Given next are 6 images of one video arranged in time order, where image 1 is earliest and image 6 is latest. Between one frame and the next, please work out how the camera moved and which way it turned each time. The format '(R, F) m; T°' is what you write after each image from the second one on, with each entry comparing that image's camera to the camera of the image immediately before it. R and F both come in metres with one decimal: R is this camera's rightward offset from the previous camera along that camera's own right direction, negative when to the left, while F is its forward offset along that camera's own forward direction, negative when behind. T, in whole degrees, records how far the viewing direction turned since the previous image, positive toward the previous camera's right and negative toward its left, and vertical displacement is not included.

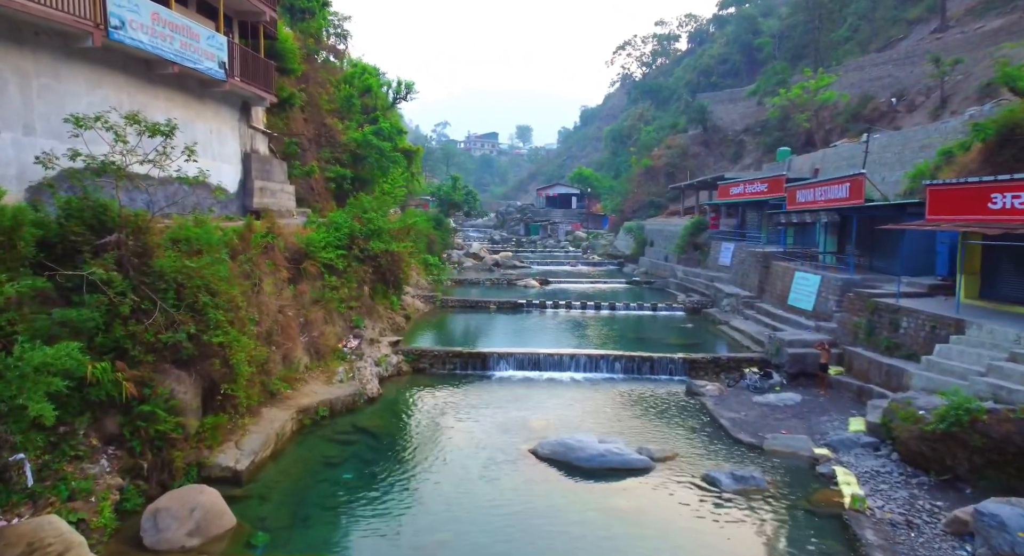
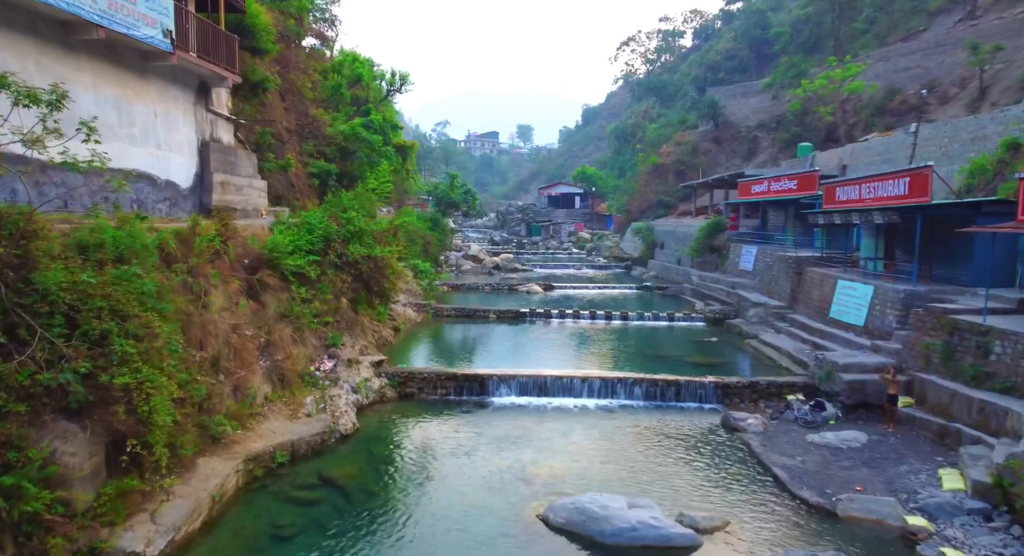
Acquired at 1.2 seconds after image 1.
(-0.1, +2.3) m; 0°
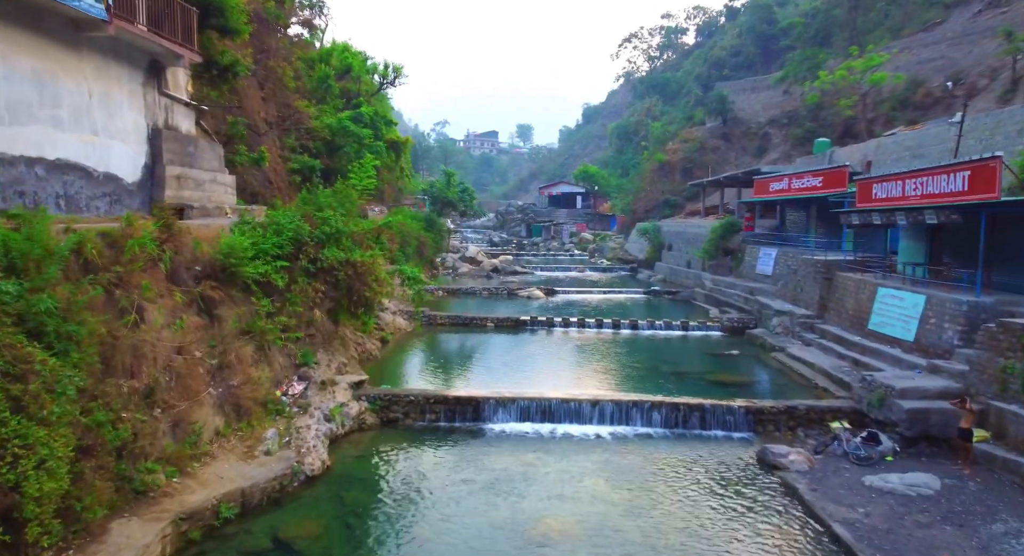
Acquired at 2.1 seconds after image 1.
(0.0, +1.8) m; 0°
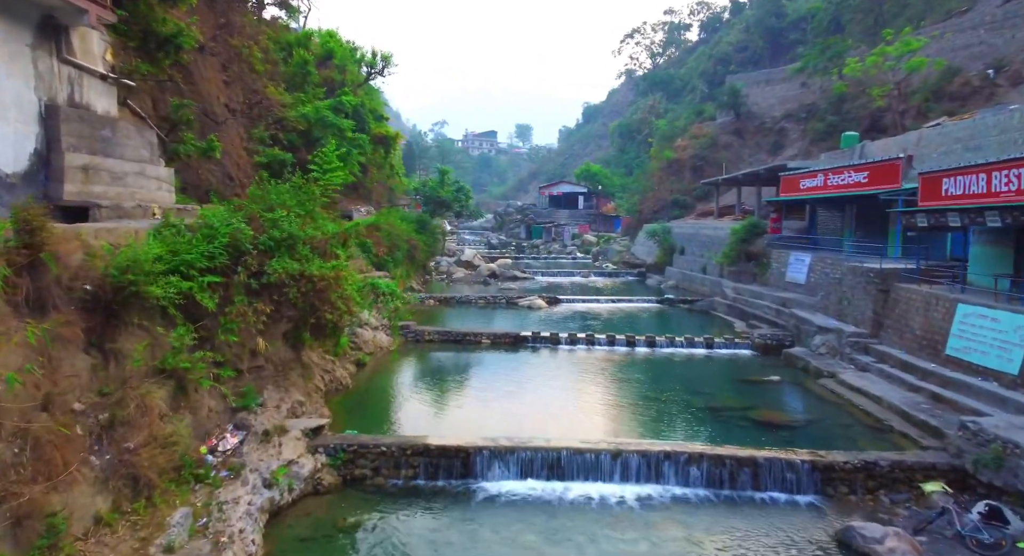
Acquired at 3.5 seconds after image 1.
(0.0, +2.6) m; 0°
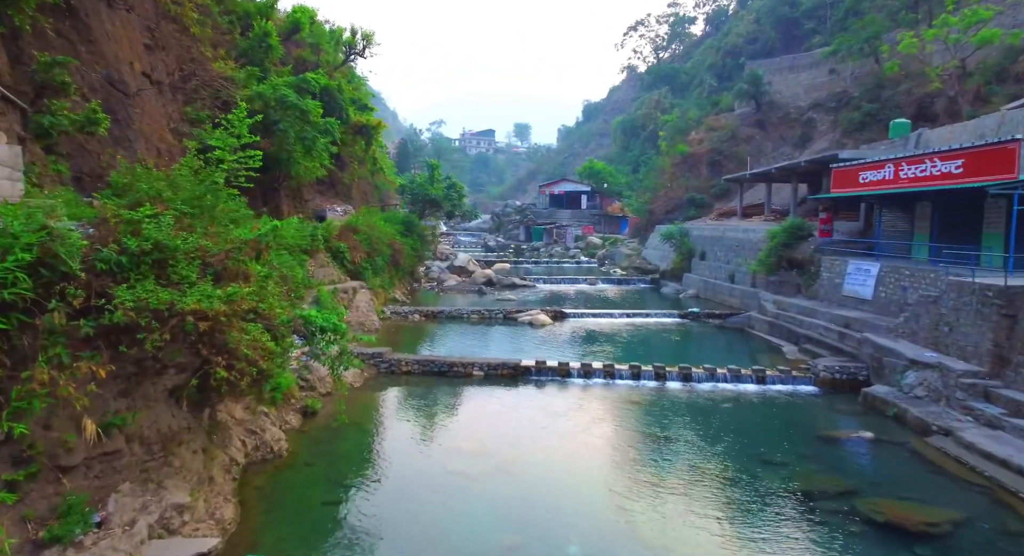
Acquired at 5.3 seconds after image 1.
(0.0, +3.6) m; 0°
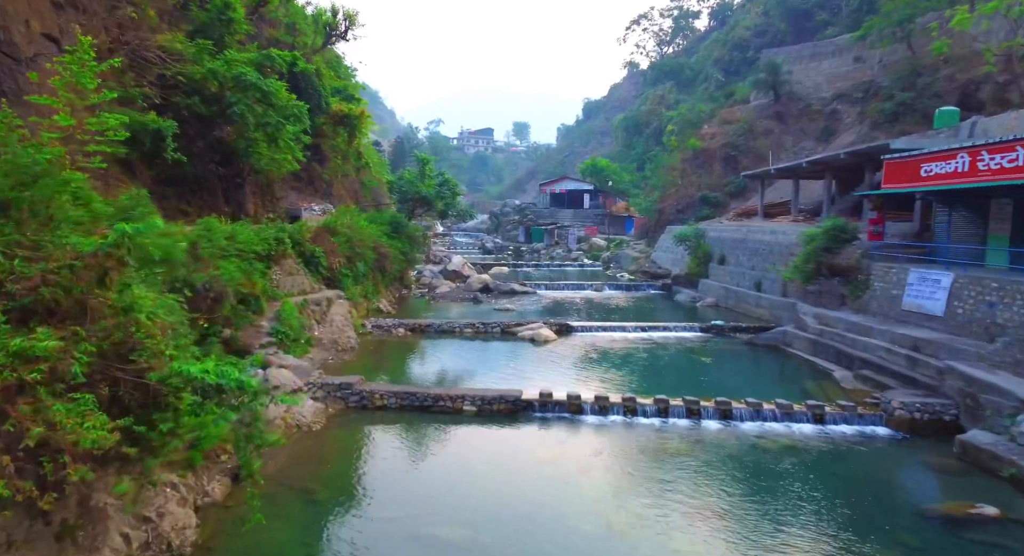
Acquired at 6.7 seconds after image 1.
(0.0, +2.7) m; 0°
